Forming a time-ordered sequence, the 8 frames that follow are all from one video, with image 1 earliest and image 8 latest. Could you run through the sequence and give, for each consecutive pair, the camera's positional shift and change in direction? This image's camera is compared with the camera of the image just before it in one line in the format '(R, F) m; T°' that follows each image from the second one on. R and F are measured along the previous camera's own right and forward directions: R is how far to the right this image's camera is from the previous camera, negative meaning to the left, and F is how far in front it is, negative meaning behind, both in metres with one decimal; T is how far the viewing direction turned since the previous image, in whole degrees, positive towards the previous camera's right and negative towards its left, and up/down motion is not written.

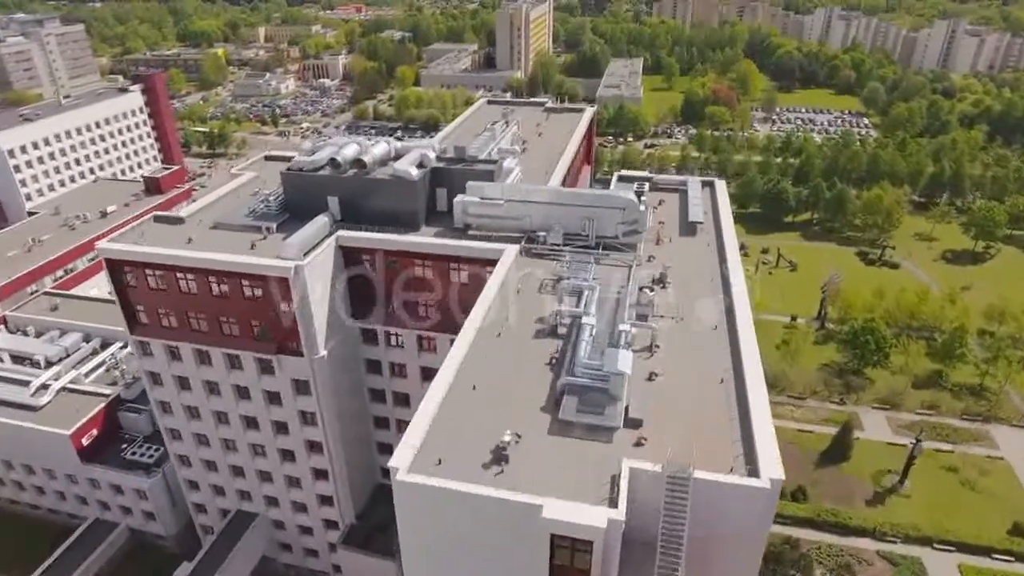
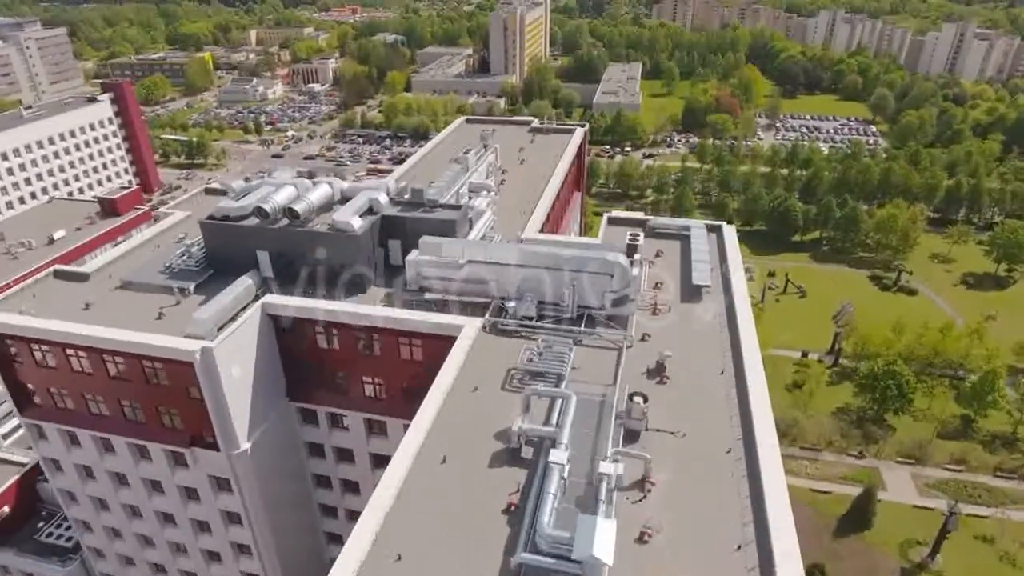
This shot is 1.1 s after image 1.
(+0.8, +4.0) m; 0°
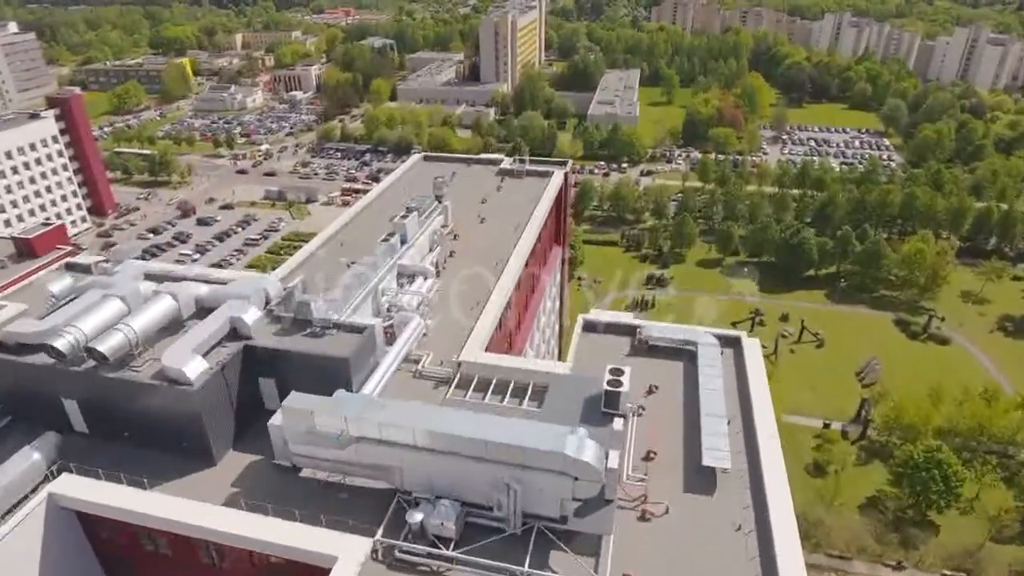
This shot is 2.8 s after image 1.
(+1.3, +6.2) m; 0°
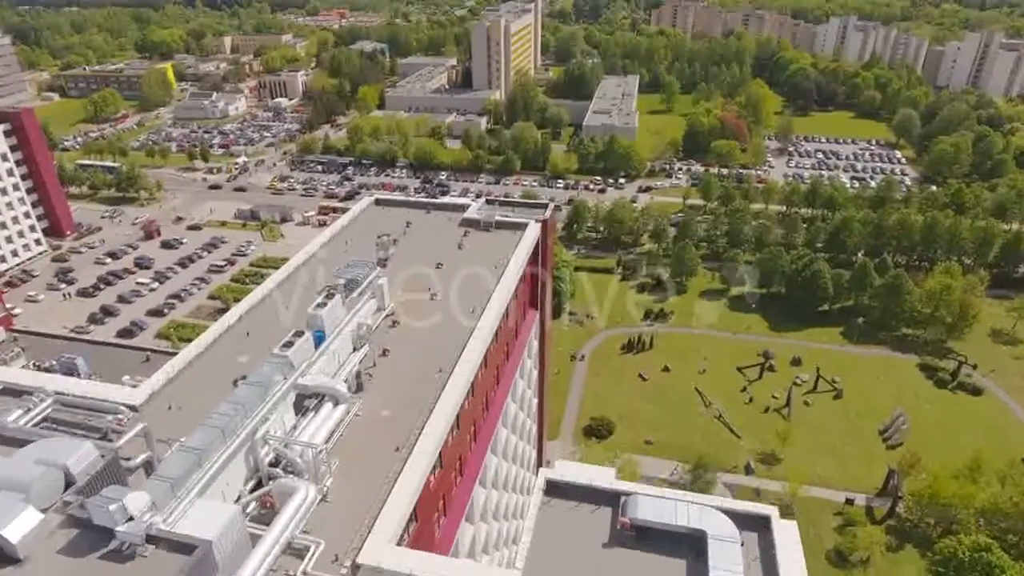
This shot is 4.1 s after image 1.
(+1.0, +4.8) m; 0°
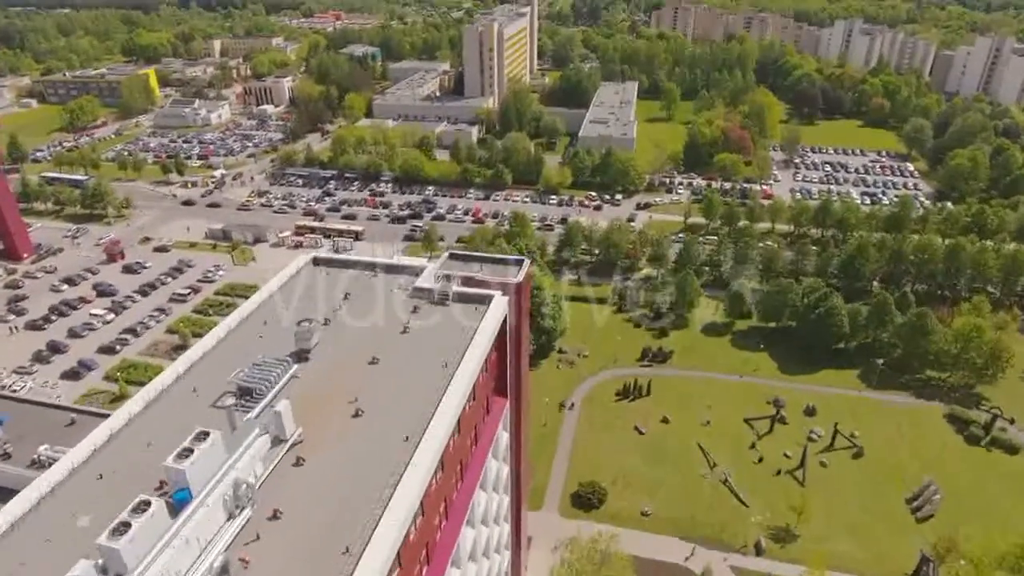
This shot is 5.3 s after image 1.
(+0.9, +4.4) m; 0°
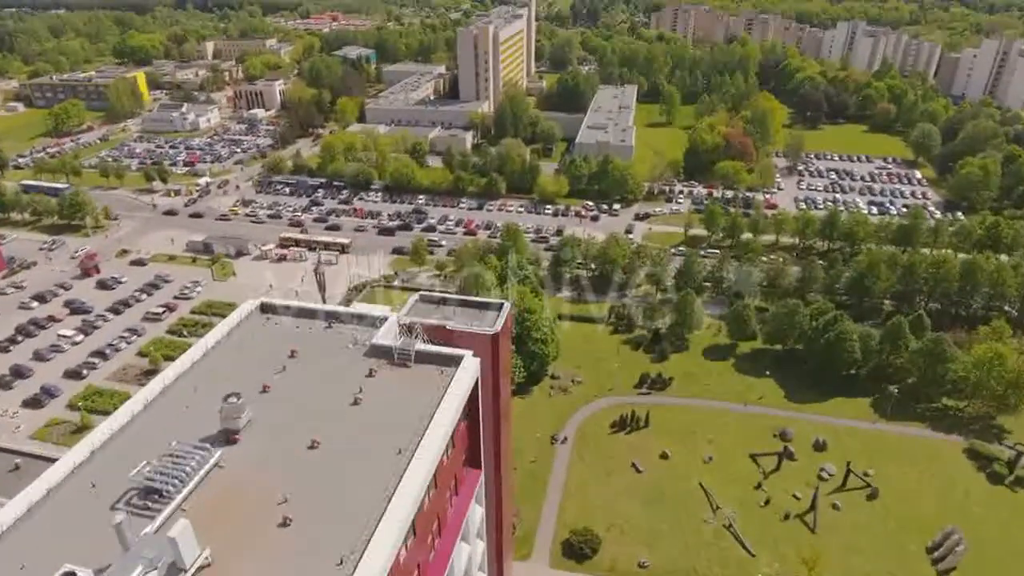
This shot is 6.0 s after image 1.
(+0.6, +2.6) m; 0°
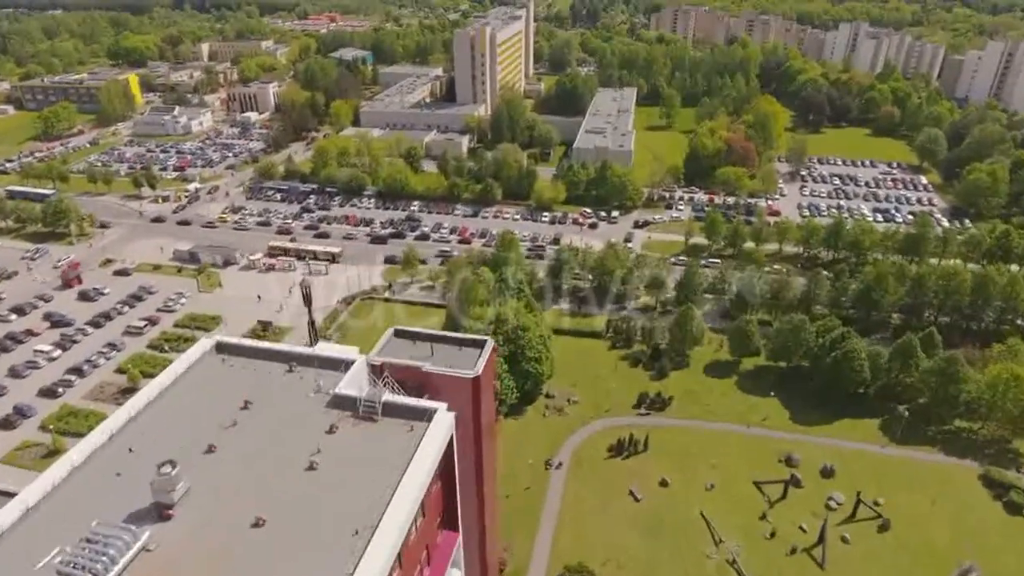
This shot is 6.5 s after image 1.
(+0.4, +1.8) m; 0°
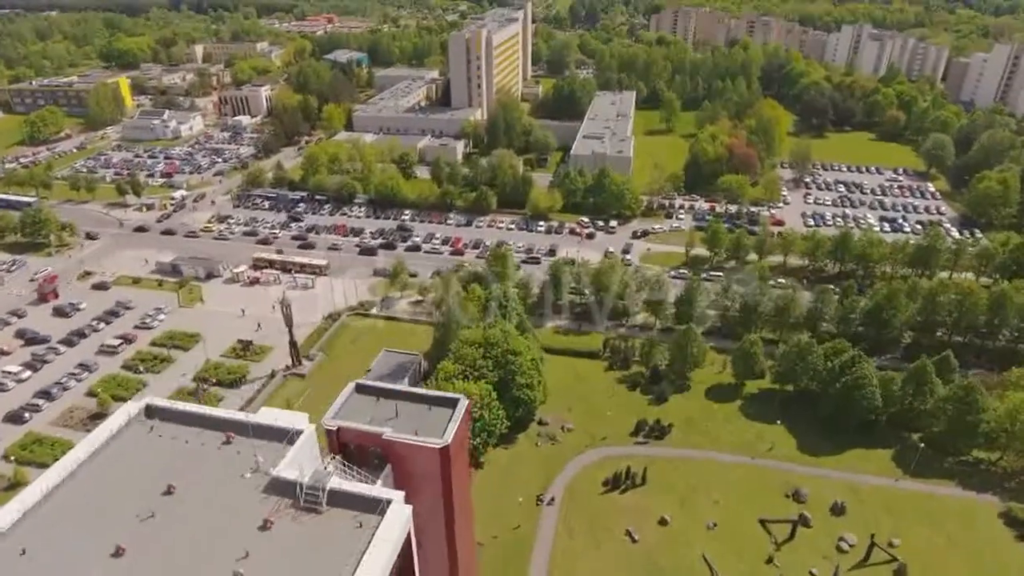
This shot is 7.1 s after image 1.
(+0.5, +2.2) m; 0°
